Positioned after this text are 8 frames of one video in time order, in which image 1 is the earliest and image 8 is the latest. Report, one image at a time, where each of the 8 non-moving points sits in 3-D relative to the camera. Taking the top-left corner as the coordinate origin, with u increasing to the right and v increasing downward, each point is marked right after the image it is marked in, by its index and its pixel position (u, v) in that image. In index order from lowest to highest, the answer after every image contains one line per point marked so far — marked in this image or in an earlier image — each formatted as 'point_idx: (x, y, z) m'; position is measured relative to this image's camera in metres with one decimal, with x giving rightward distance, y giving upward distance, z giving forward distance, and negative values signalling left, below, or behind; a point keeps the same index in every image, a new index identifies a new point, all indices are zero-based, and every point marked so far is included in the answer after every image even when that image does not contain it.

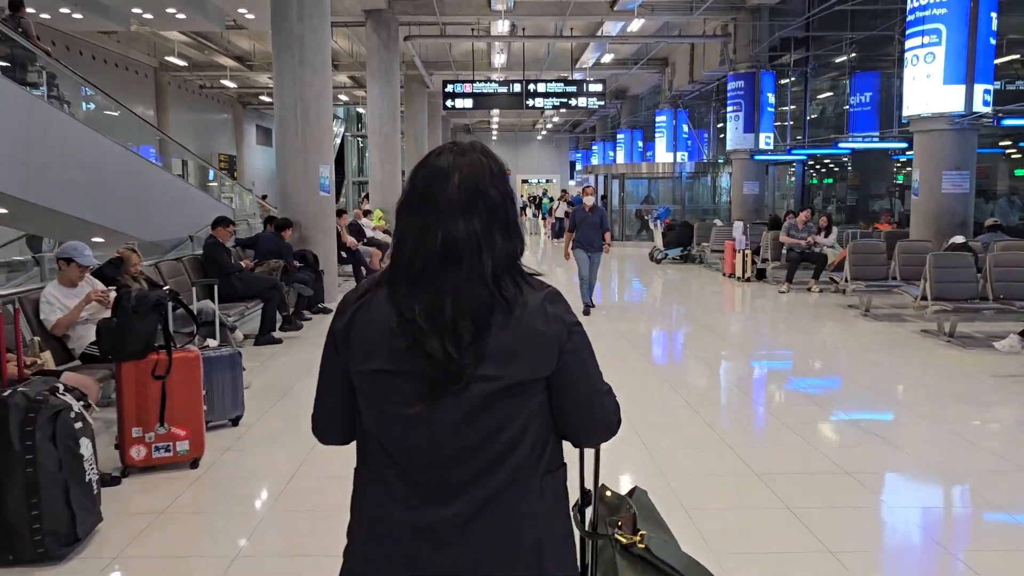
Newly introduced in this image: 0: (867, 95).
0: (+5.7, +3.1, +15.0) m
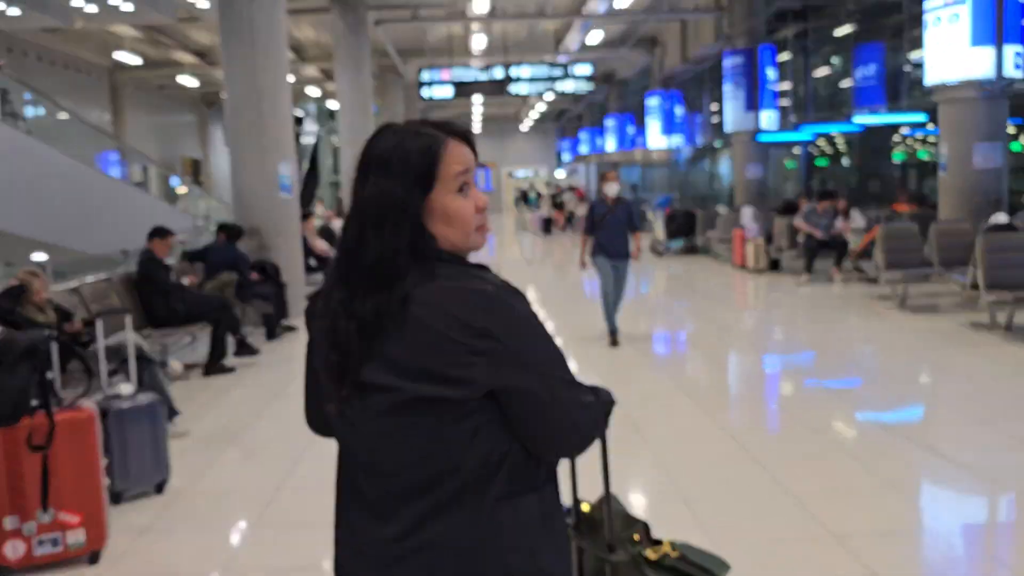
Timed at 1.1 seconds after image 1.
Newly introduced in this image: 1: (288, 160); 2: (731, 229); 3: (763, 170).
0: (+5.4, +3.3, +14.2) m
1: (-2.0, +1.1, +8.2) m
2: (+2.9, +0.8, +12.2) m
3: (+4.2, +2.0, +15.5) m
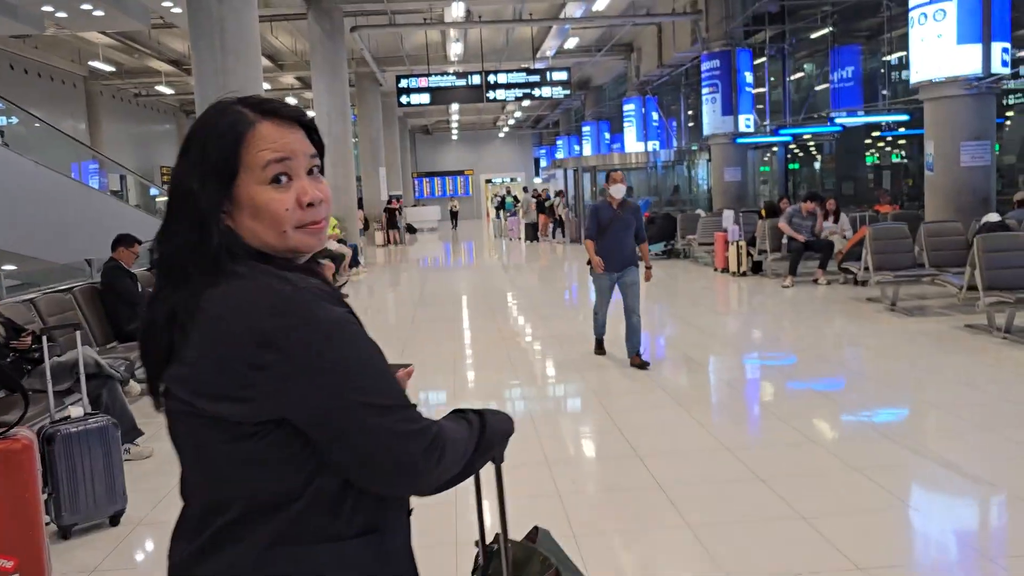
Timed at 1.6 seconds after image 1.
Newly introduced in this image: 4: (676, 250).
0: (+5.0, +3.3, +14.1) m
1: (-2.2, +1.0, +7.9) m
2: (+2.6, +0.7, +12.0) m
3: (+3.8, +1.9, +15.4) m
4: (+2.5, +0.6, +13.8) m
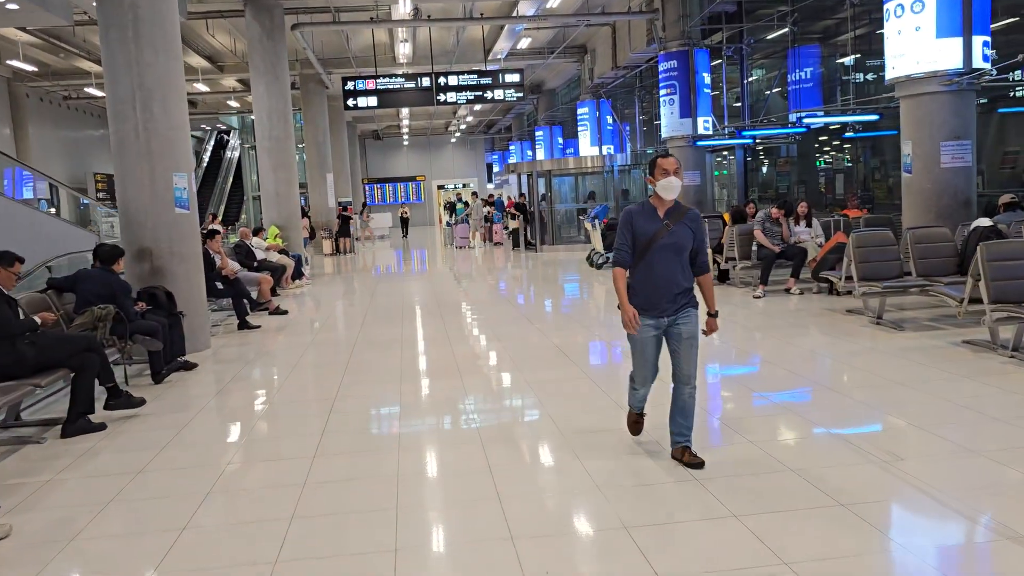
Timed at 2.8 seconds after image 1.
0: (+4.3, +3.2, +13.6) m
1: (-2.5, +0.9, +7.1) m
2: (+2.0, +0.6, +11.4) m
3: (+3.0, +1.8, +14.9) m
4: (+1.8, +0.4, +13.2) m
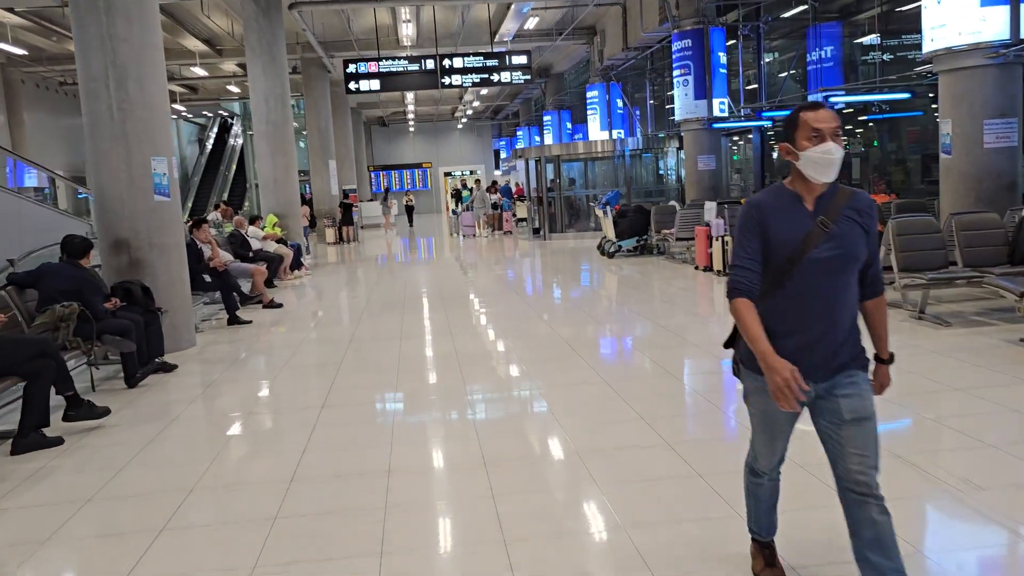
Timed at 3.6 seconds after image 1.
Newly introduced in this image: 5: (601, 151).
0: (+4.4, +3.4, +13.0) m
1: (-2.5, +0.9, +6.6) m
2: (+2.1, +0.7, +10.8) m
3: (+3.2, +1.9, +14.3) m
4: (+1.9, +0.6, +12.6) m
5: (+1.6, +2.5, +16.7) m
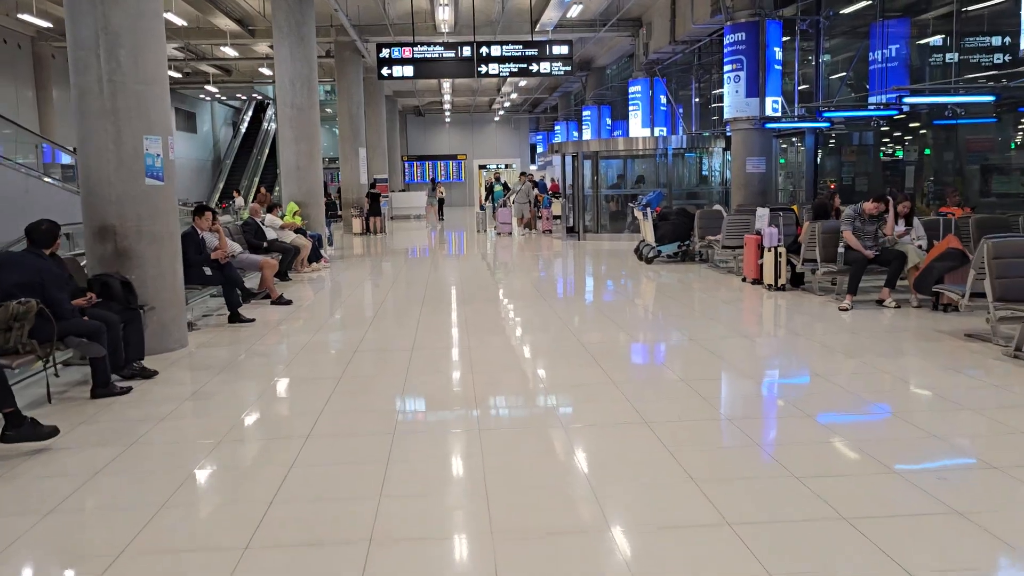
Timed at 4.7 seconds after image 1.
0: (+5.0, +3.1, +12.1) m
1: (-2.3, +1.0, +5.9) m
2: (+2.4, +0.6, +10.0) m
3: (+3.7, +1.8, +13.4) m
4: (+2.3, +0.5, +11.8) m
5: (+2.2, +2.4, +15.9) m
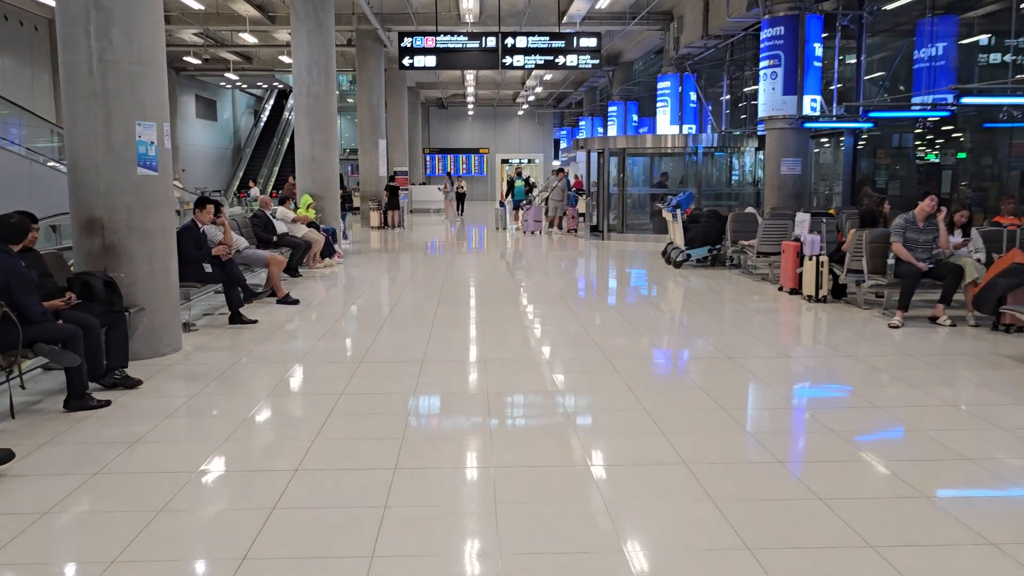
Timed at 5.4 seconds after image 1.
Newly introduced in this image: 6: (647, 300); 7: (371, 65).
0: (+5.3, +3.0, +11.4) m
1: (-2.1, +1.0, +5.4) m
2: (+2.7, +0.5, +9.4) m
3: (+4.0, +1.7, +12.8) m
4: (+2.6, +0.4, +11.3) m
5: (+2.6, +2.3, +15.3) m
6: (+1.3, -0.1, +9.1) m
7: (-2.9, +4.5, +18.7) m
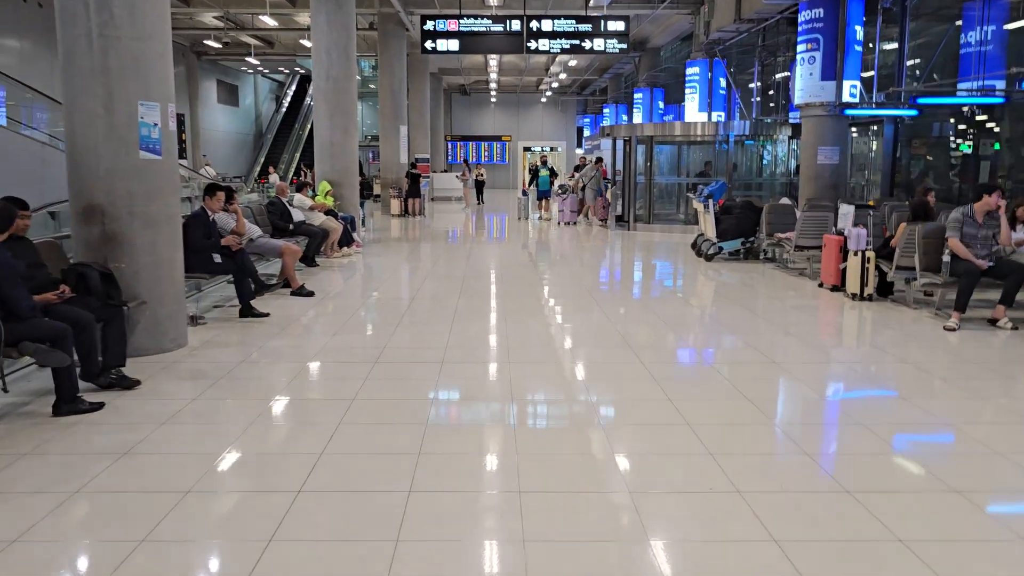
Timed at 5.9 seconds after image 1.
0: (+5.6, +3.0, +10.9) m
1: (-2.0, +1.0, +5.1) m
2: (+2.9, +0.6, +9.0) m
3: (+4.3, +1.8, +12.3) m
4: (+2.8, +0.5, +10.8) m
5: (+3.0, +2.5, +14.8) m
6: (+1.6, -0.1, +8.6) m
7: (-2.4, +4.7, +18.3) m
